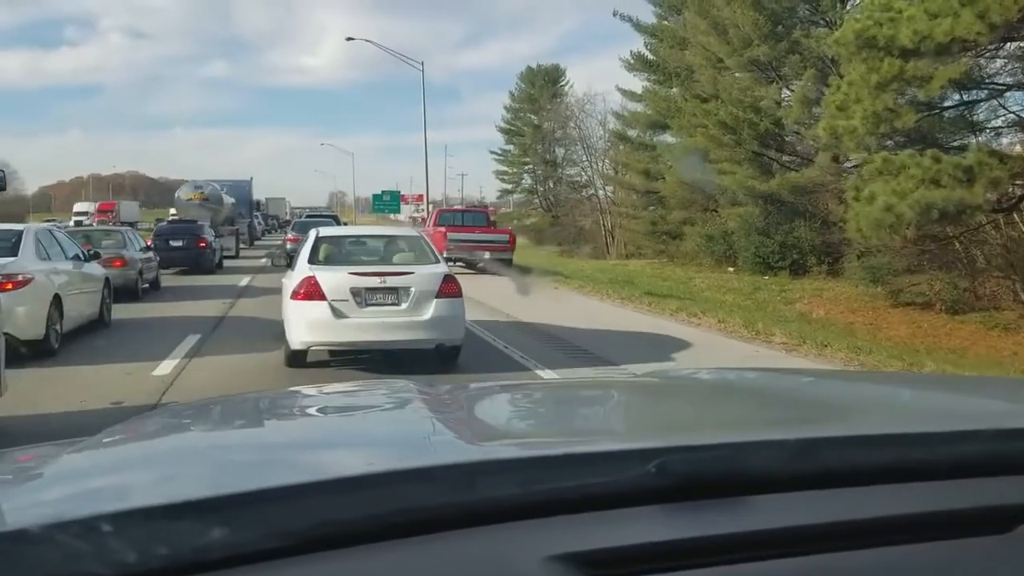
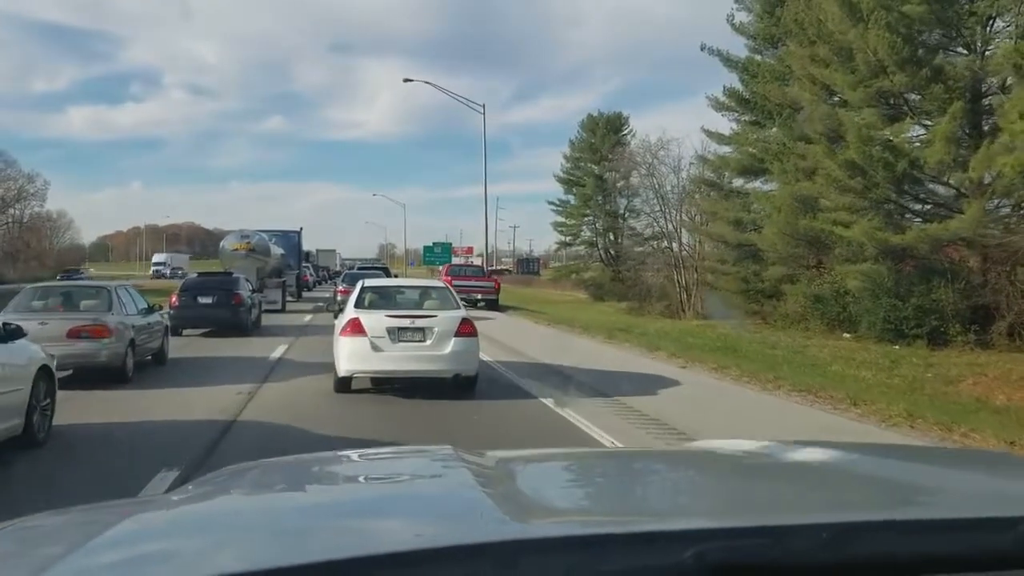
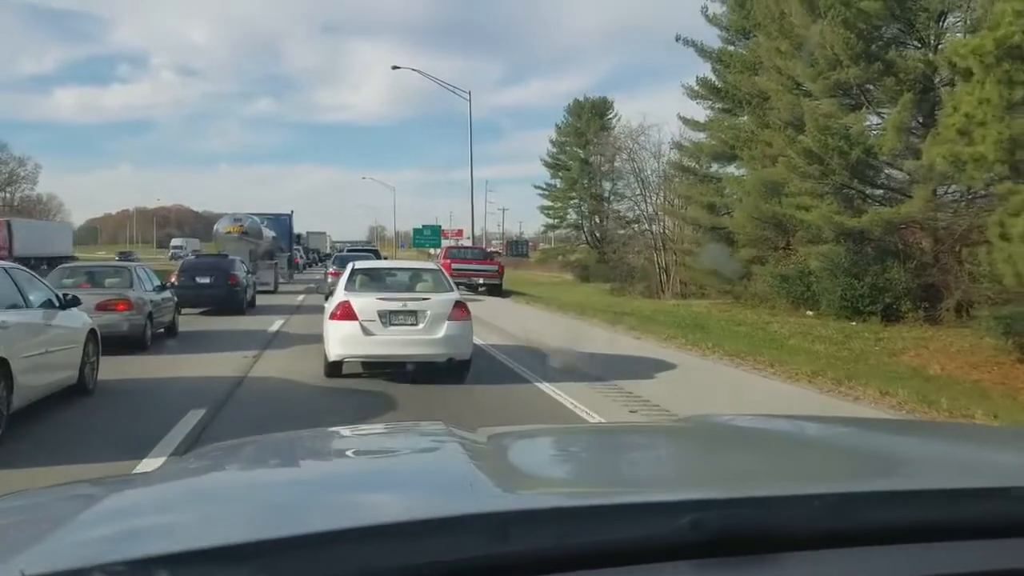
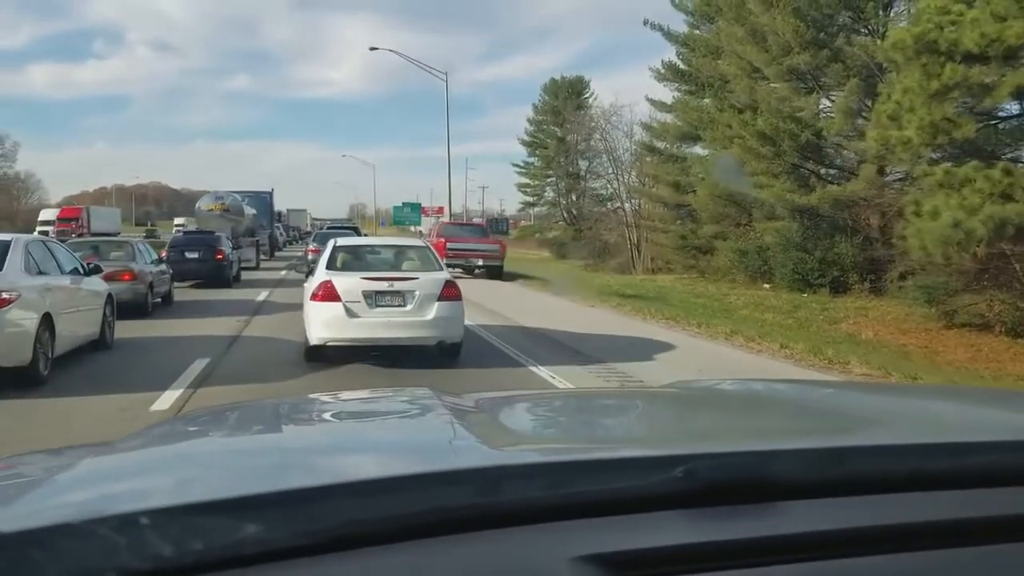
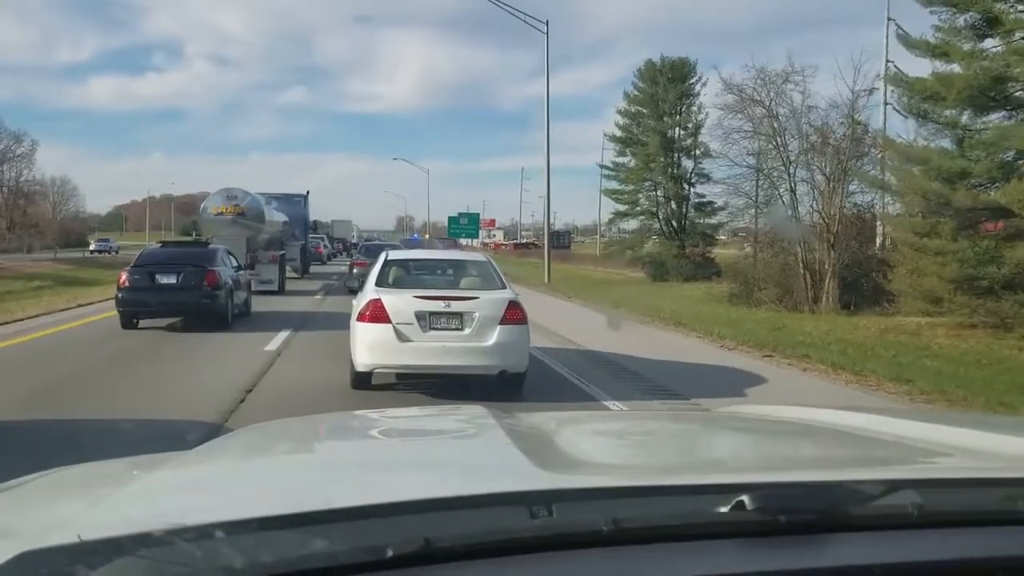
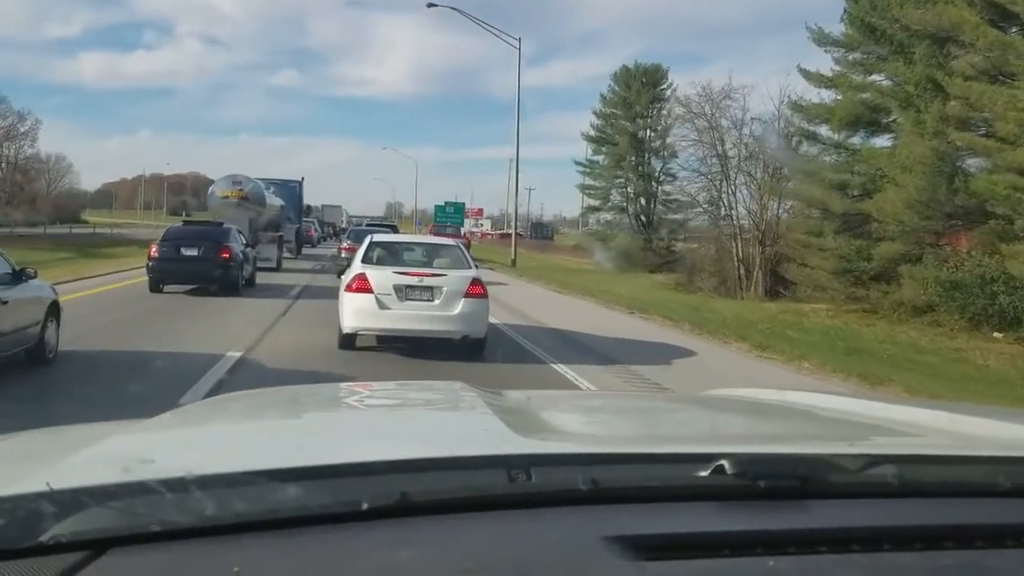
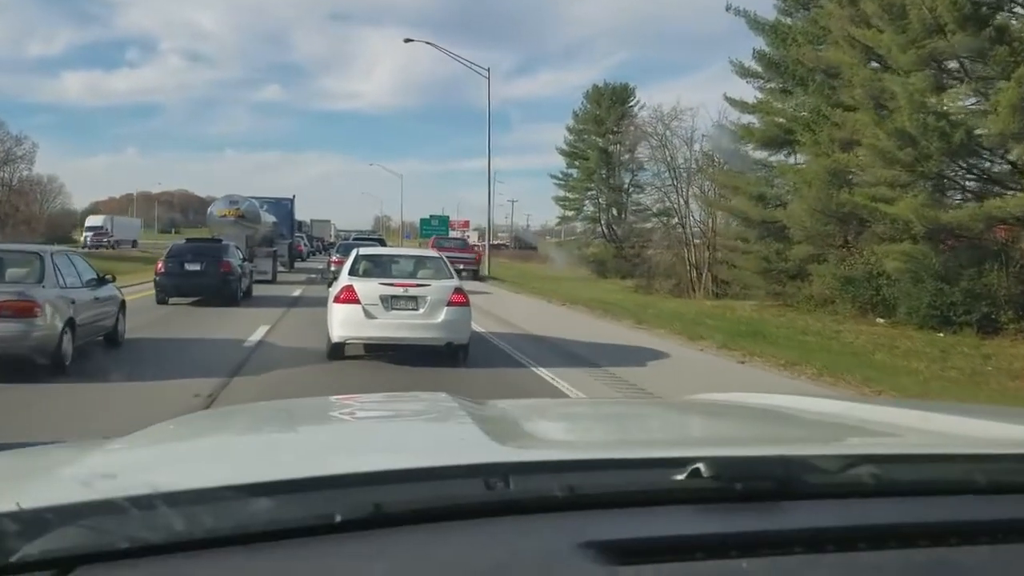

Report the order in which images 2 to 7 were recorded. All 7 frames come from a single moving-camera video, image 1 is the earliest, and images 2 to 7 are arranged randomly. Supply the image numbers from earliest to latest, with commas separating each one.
4, 3, 2, 7, 6, 5
